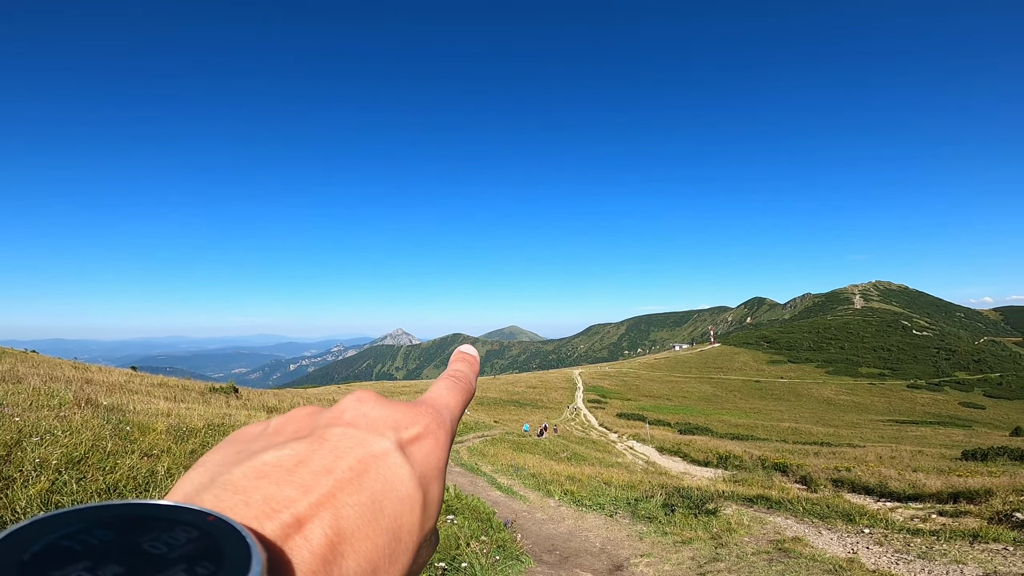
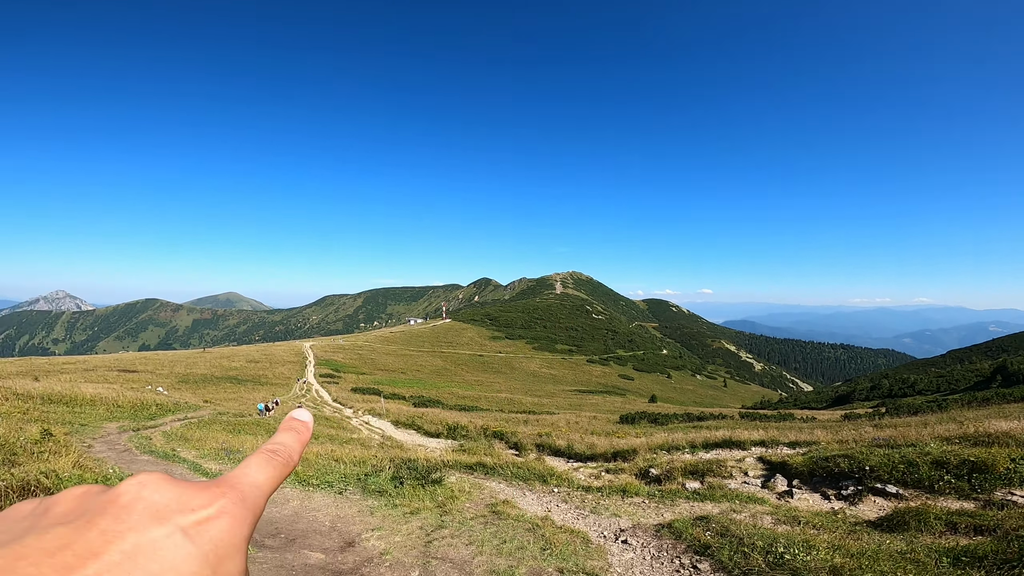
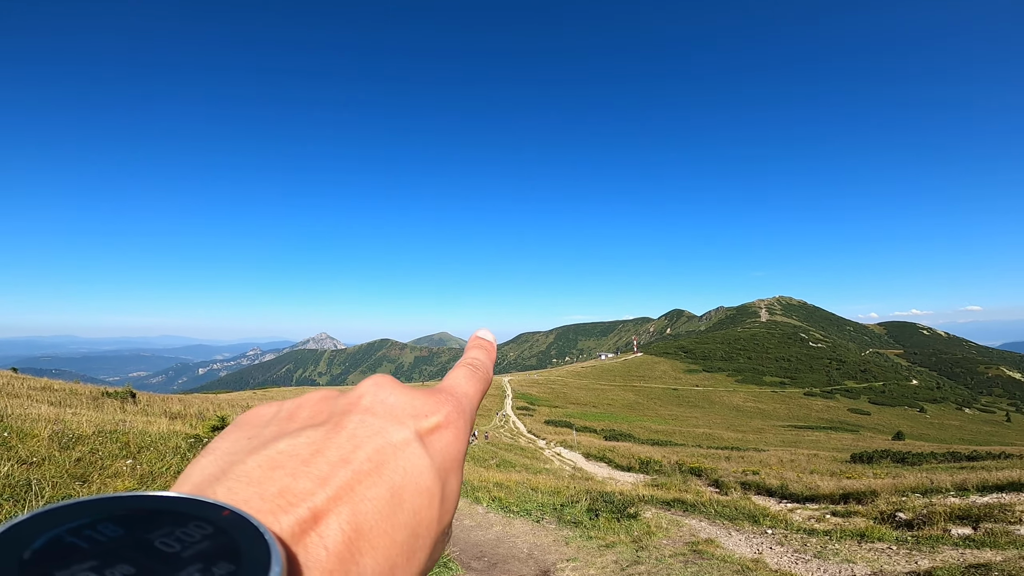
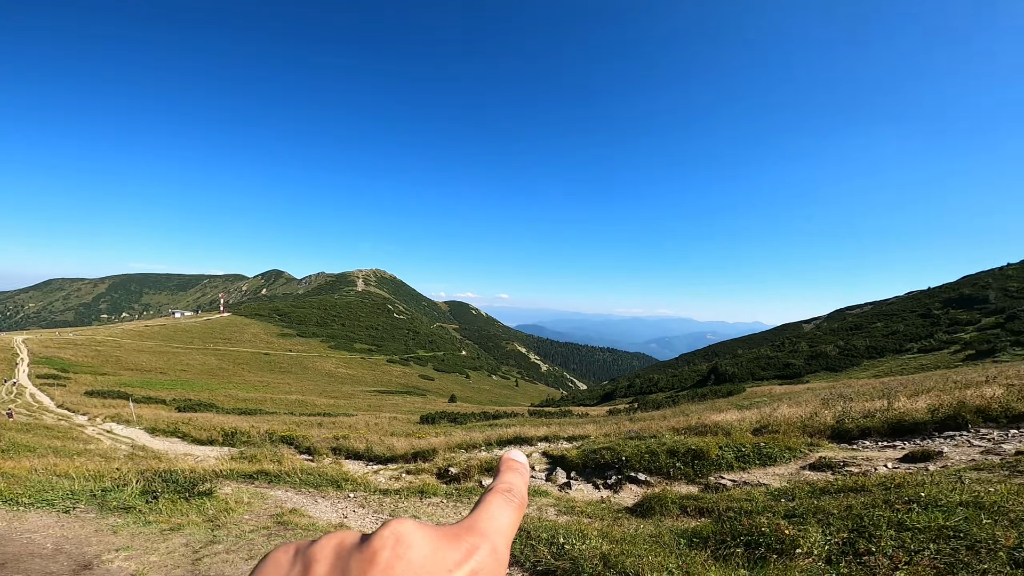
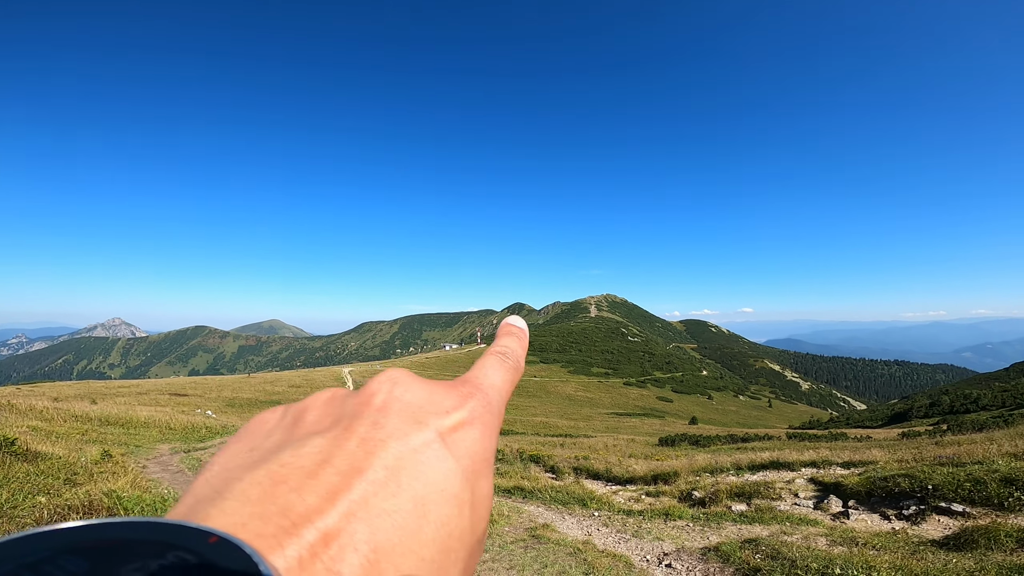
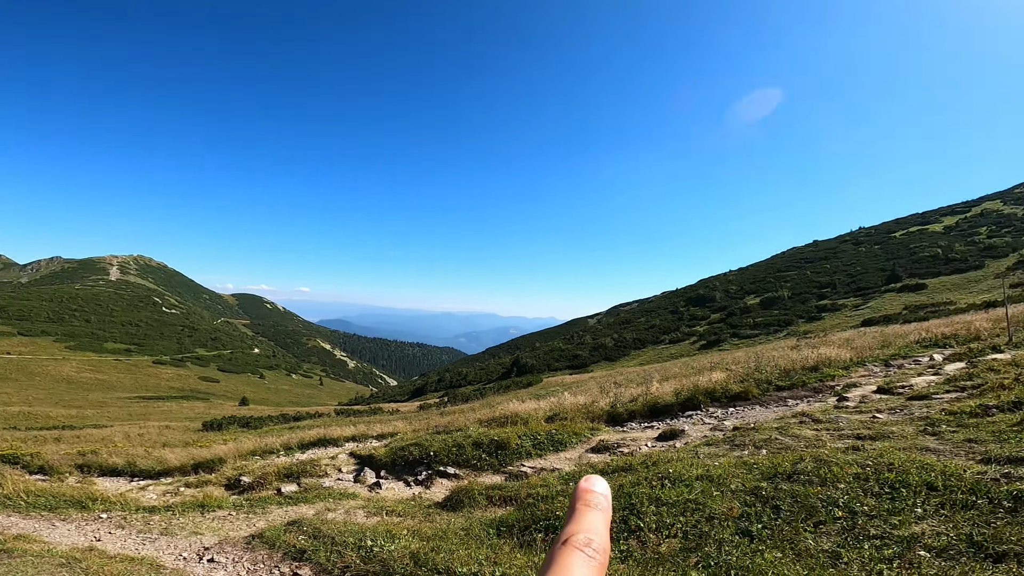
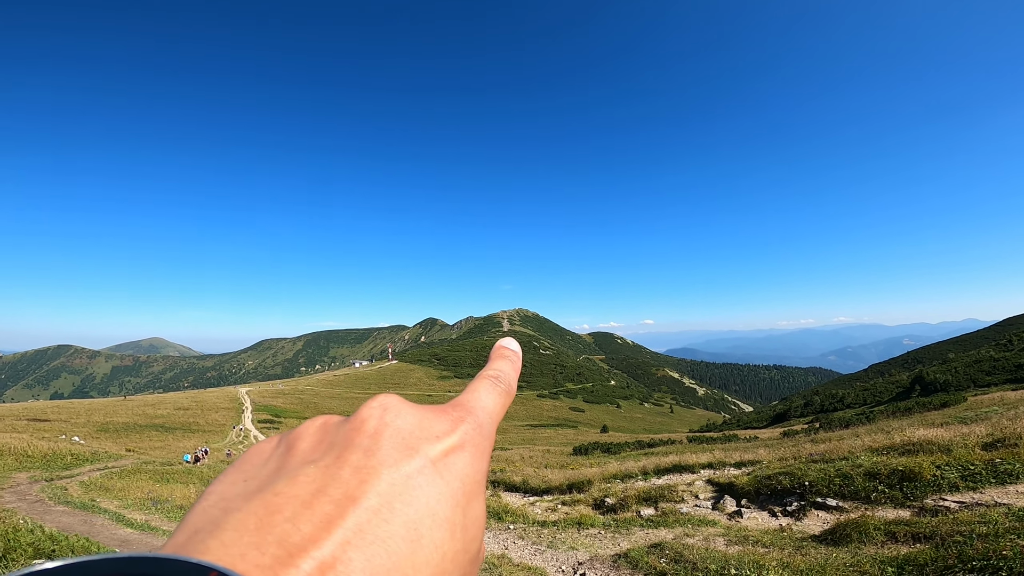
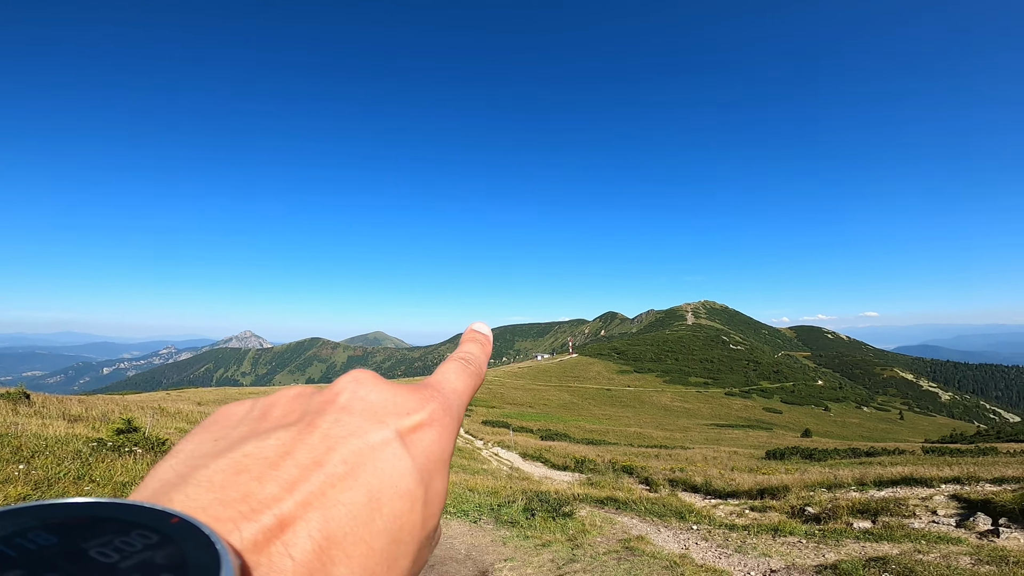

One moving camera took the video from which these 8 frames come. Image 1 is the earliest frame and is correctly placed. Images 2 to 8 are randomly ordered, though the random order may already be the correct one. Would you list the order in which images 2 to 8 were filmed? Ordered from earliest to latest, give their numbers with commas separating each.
3, 8, 5, 7, 2, 4, 6
